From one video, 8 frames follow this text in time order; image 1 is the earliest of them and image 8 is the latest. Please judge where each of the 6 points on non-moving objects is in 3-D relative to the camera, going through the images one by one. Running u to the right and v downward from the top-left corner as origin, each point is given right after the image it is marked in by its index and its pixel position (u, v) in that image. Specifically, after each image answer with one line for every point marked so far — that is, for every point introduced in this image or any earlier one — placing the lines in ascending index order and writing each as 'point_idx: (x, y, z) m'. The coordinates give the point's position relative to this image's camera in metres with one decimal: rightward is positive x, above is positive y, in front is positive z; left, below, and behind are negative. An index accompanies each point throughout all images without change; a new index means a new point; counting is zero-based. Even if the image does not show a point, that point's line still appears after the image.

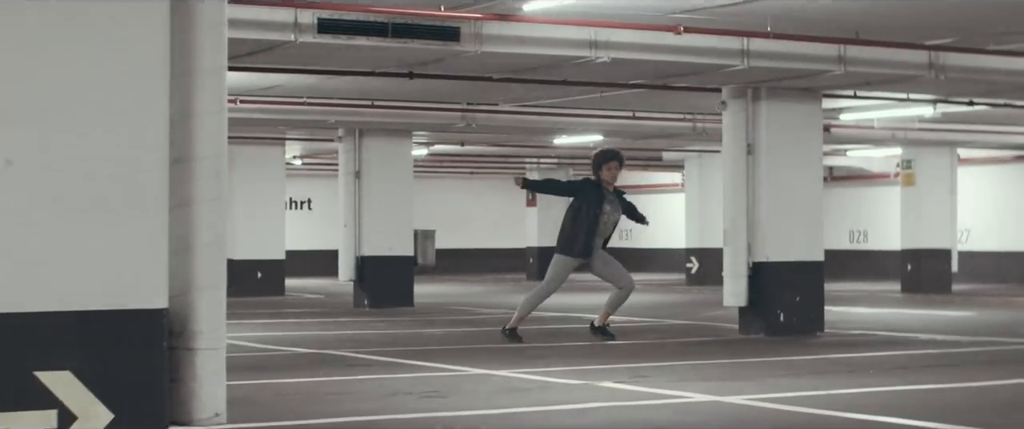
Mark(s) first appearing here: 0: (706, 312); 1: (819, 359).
0: (+1.4, -0.7, +19.5) m
1: (+1.3, -0.6, +11.7) m
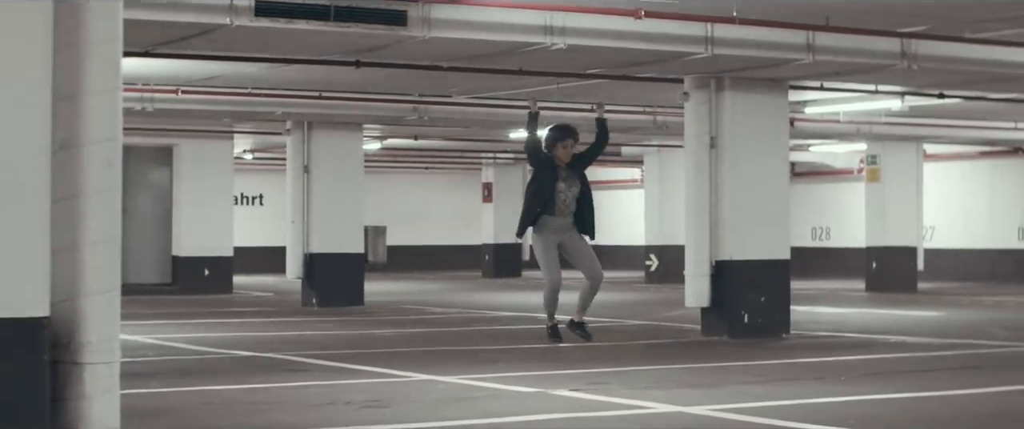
0: (+1.1, -0.7, +18.8) m
1: (+1.1, -0.6, +11.1) m
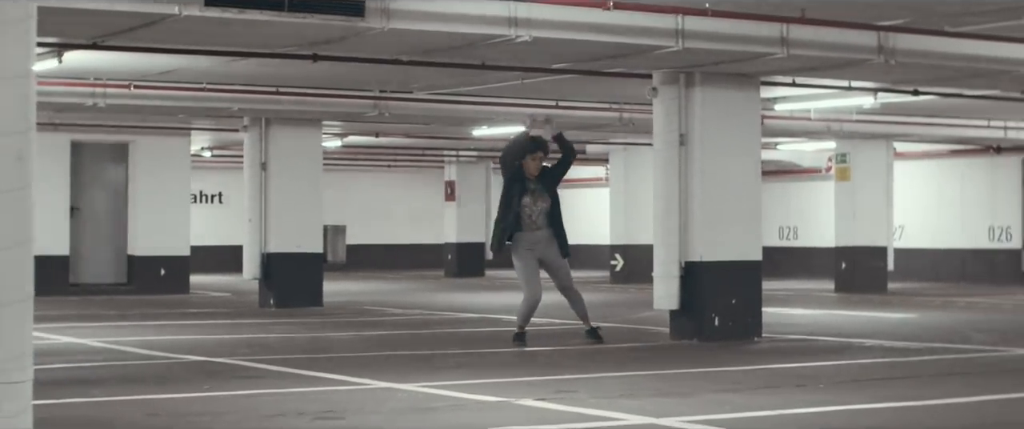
0: (+0.8, -0.7, +18.4) m
1: (+1.0, -0.6, +10.6) m
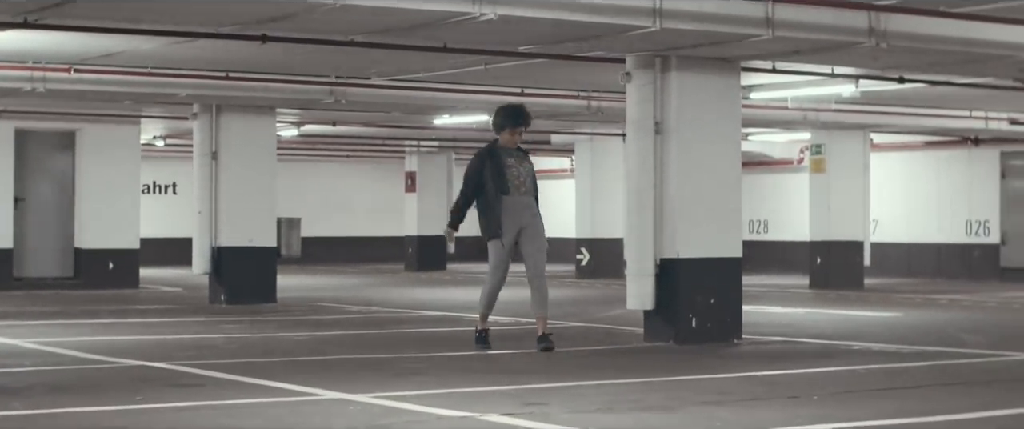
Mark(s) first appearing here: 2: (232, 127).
0: (+0.6, -0.6, +17.5) m
1: (+0.9, -0.6, +9.8) m
2: (-1.9, +0.6, +18.4) m
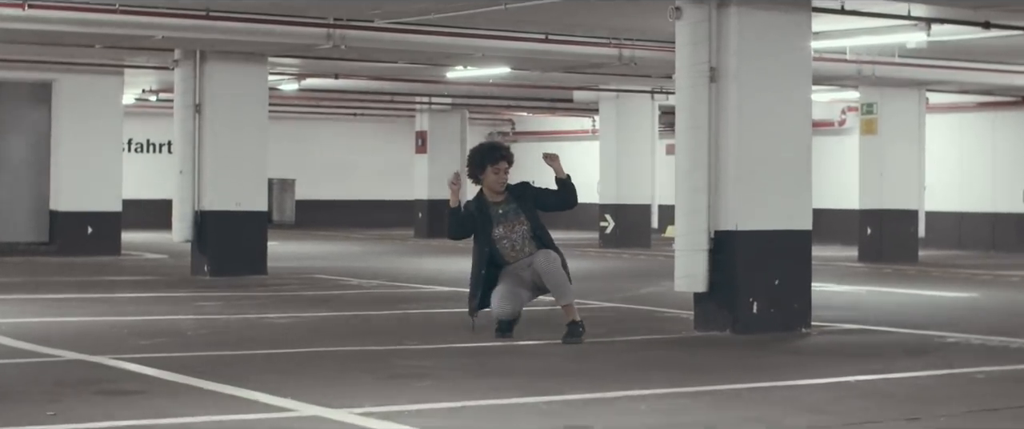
0: (+0.7, -0.4, +15.4) m
1: (+0.9, -0.5, +7.6) m
2: (-1.8, +0.8, +16.3) m
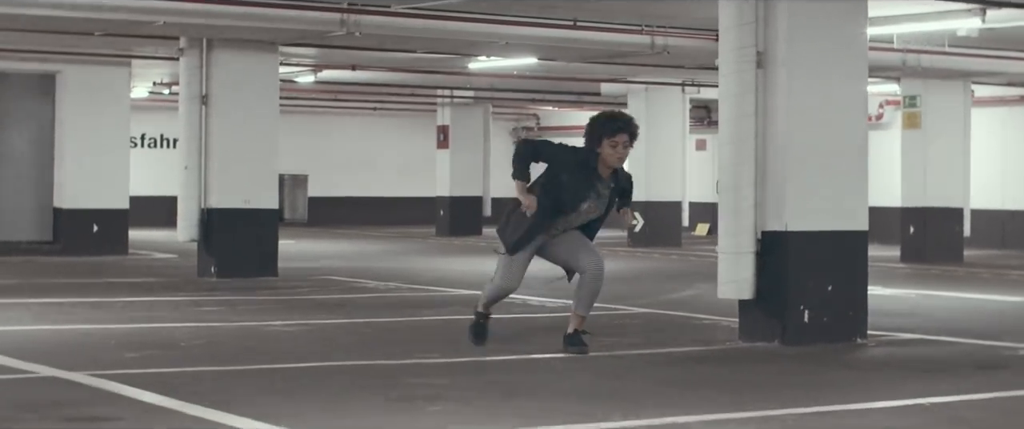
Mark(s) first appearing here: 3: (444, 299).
0: (+0.8, -0.4, +14.4) m
1: (+1.0, -0.5, +6.7) m
2: (-1.6, +0.8, +15.3) m
3: (-0.3, -0.4, +13.2) m
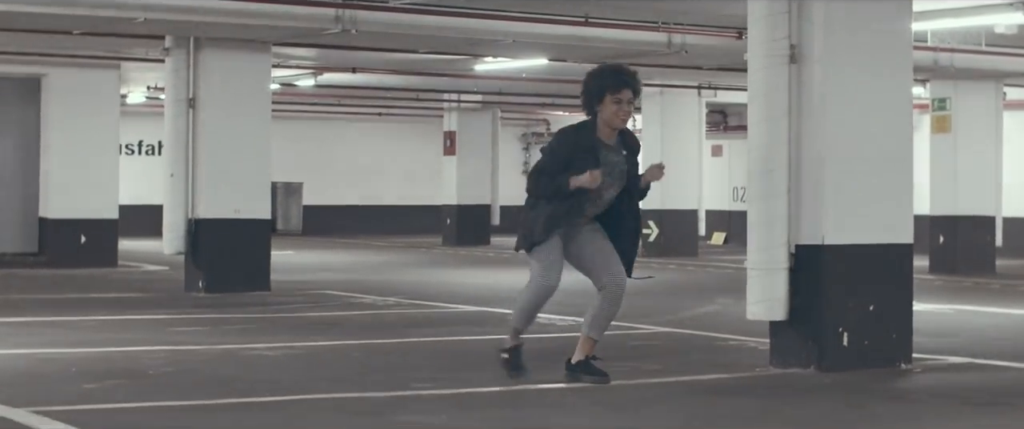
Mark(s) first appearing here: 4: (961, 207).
0: (+0.9, -0.5, +13.5) m
1: (+1.0, -0.5, +5.7) m
2: (-1.6, +0.8, +14.4) m
3: (-0.3, -0.5, +12.2) m
4: (+3.2, +0.1, +19.1) m
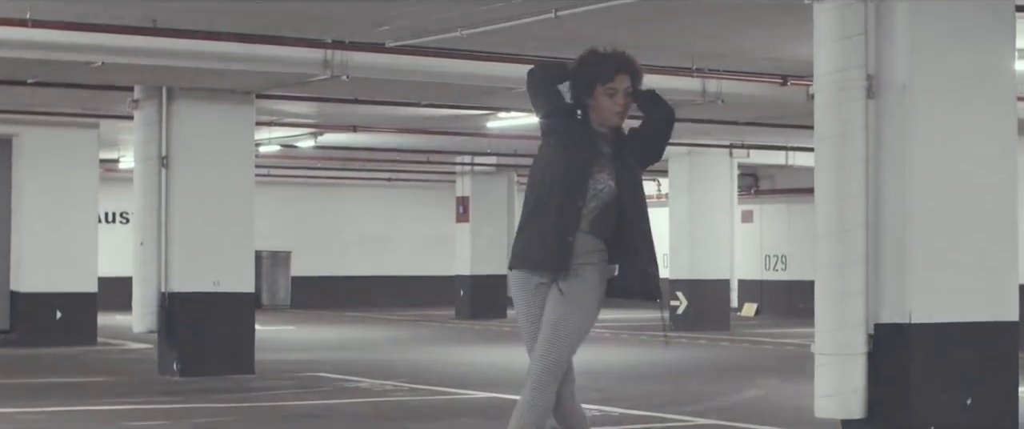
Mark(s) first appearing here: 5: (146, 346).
0: (+0.9, -0.8, +11.8) m
1: (+1.0, -0.6, +4.0) m
2: (-1.5, +0.4, +12.7) m
3: (-0.2, -0.7, +10.5) m
4: (+3.3, -0.4, +17.4) m
5: (-2.3, -0.8, +17.0) m
